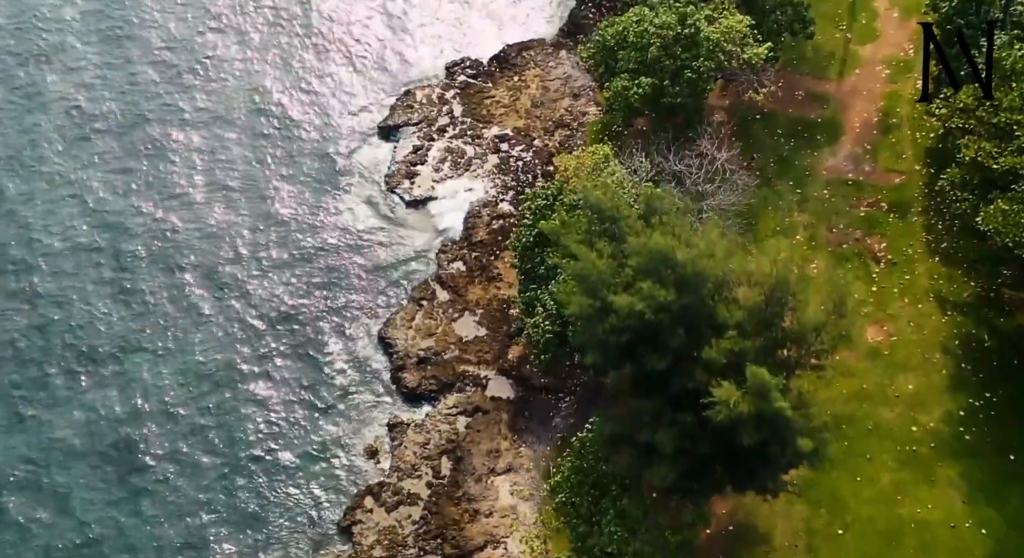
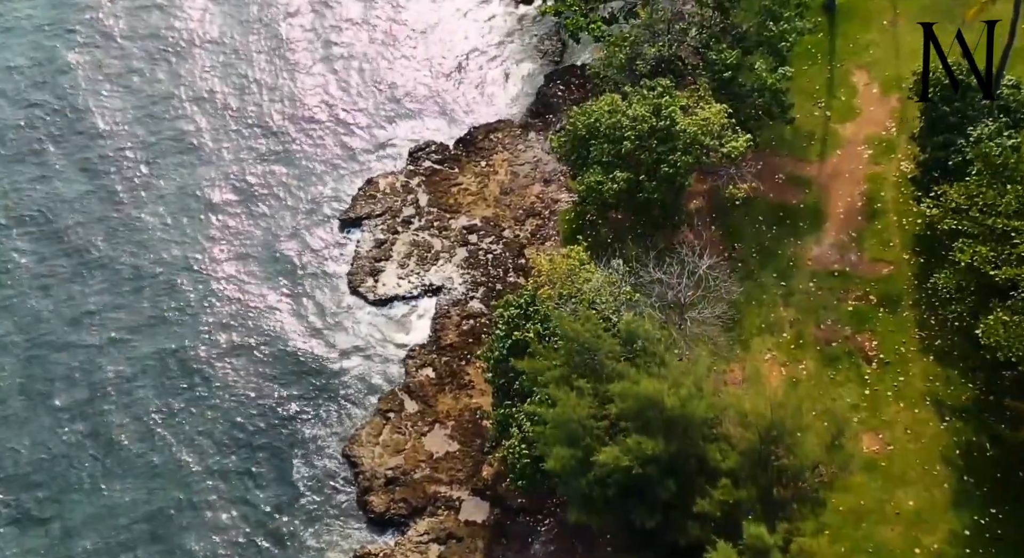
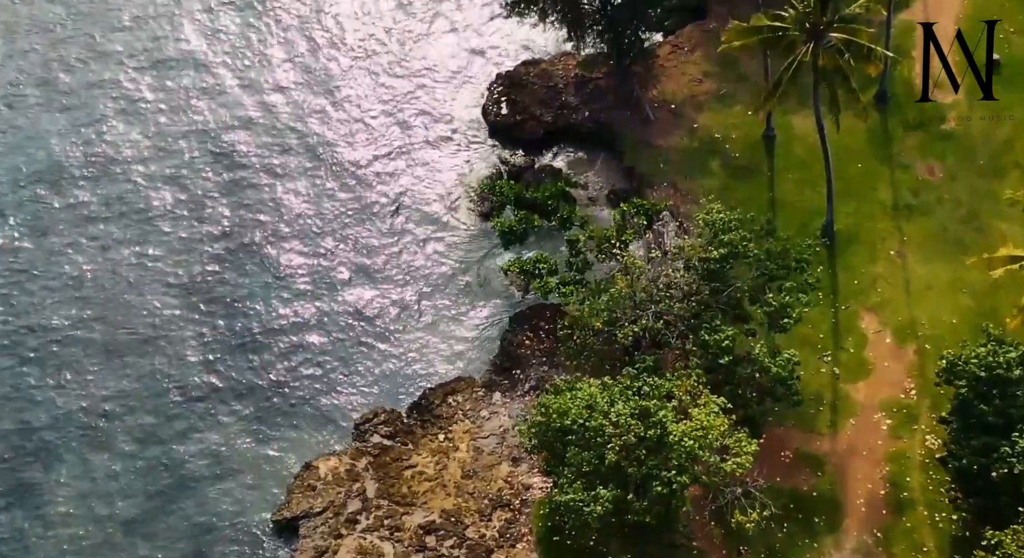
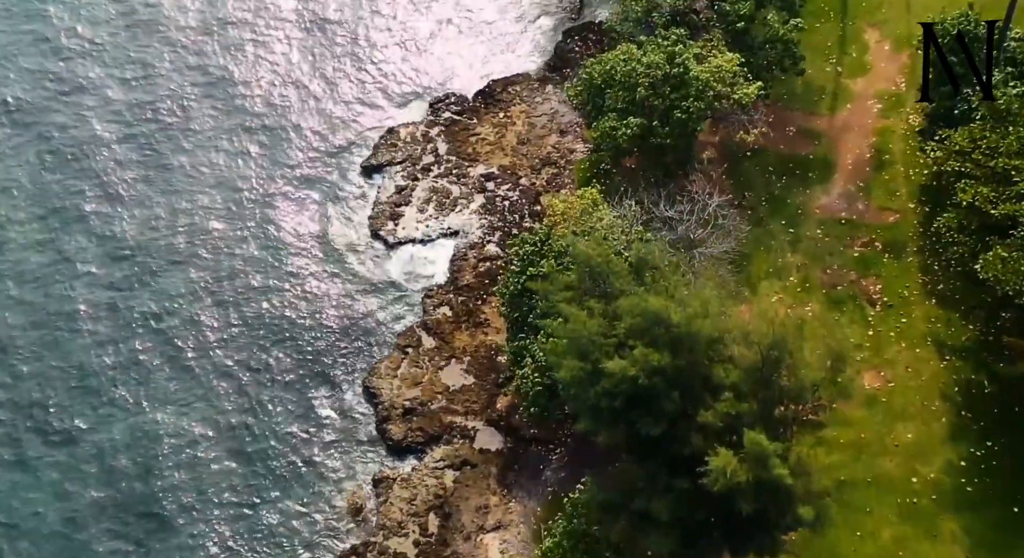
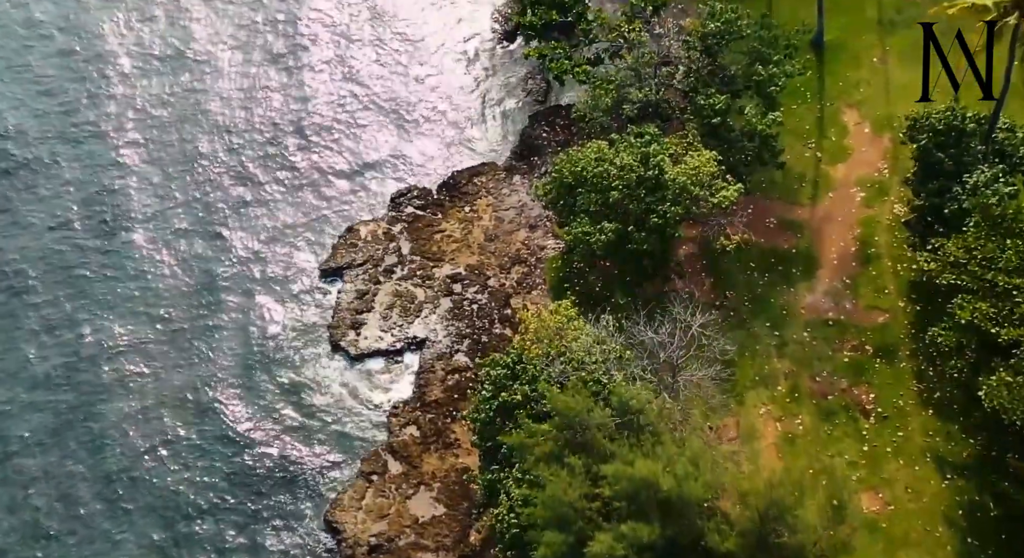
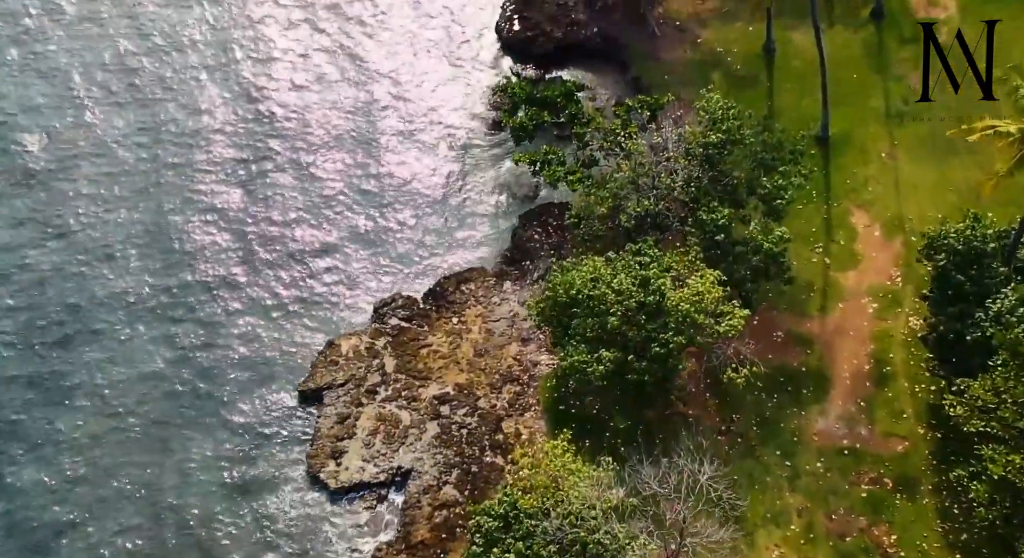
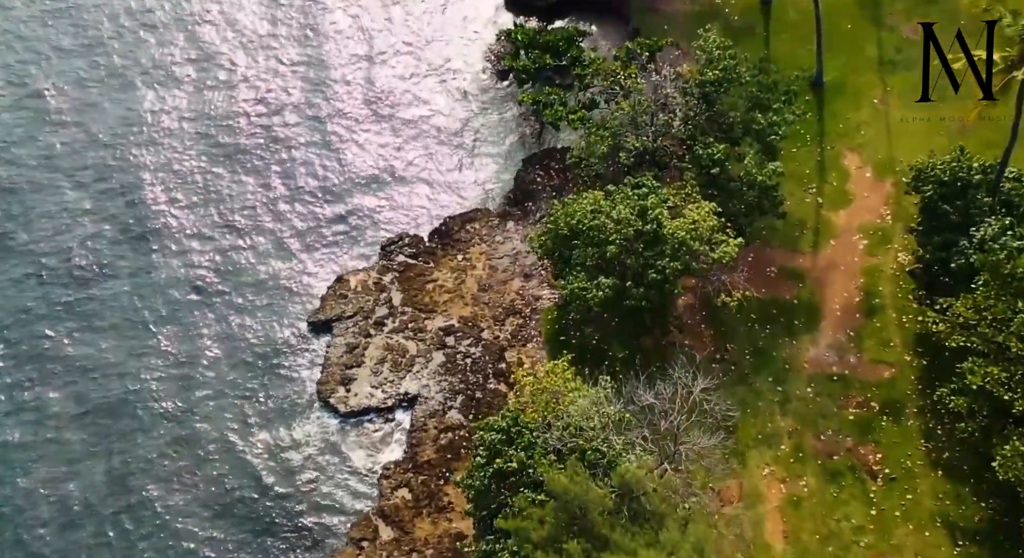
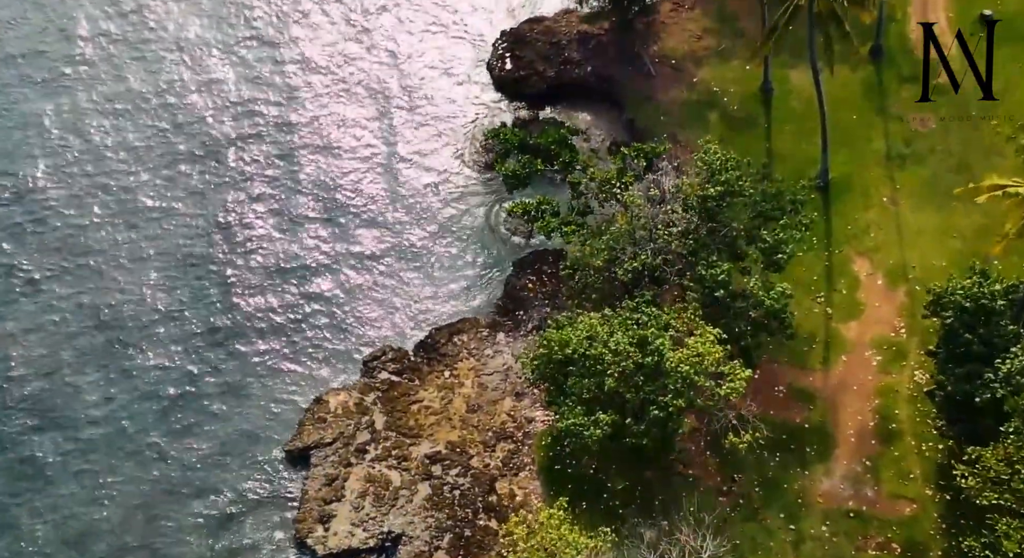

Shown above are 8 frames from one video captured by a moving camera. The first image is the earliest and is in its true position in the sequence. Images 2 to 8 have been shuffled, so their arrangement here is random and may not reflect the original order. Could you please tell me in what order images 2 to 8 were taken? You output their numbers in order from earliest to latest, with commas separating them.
4, 2, 5, 7, 6, 8, 3
